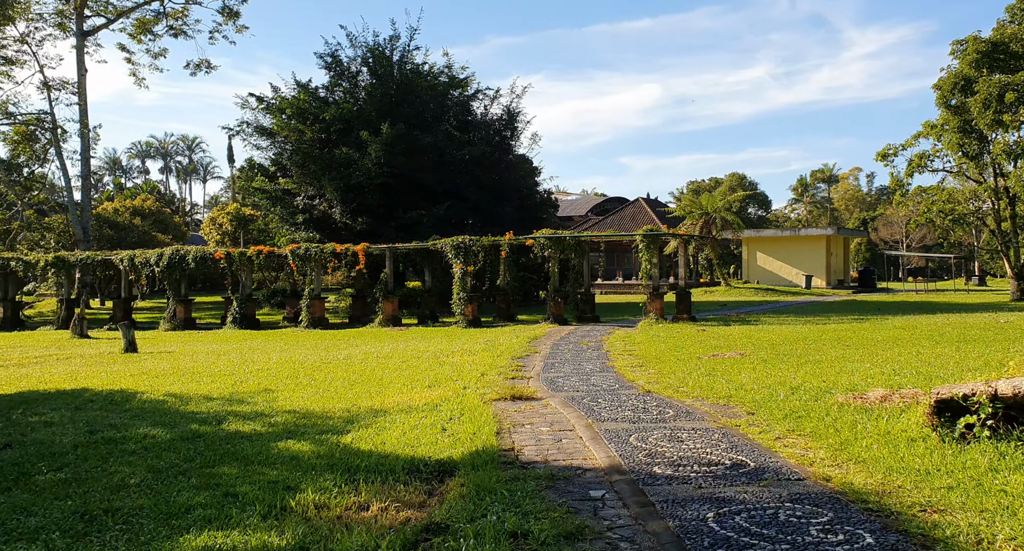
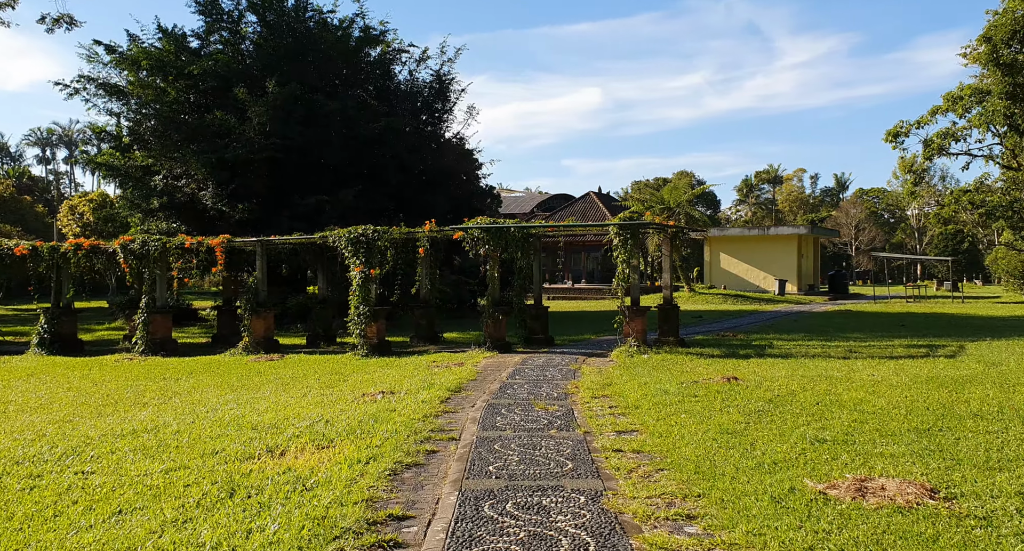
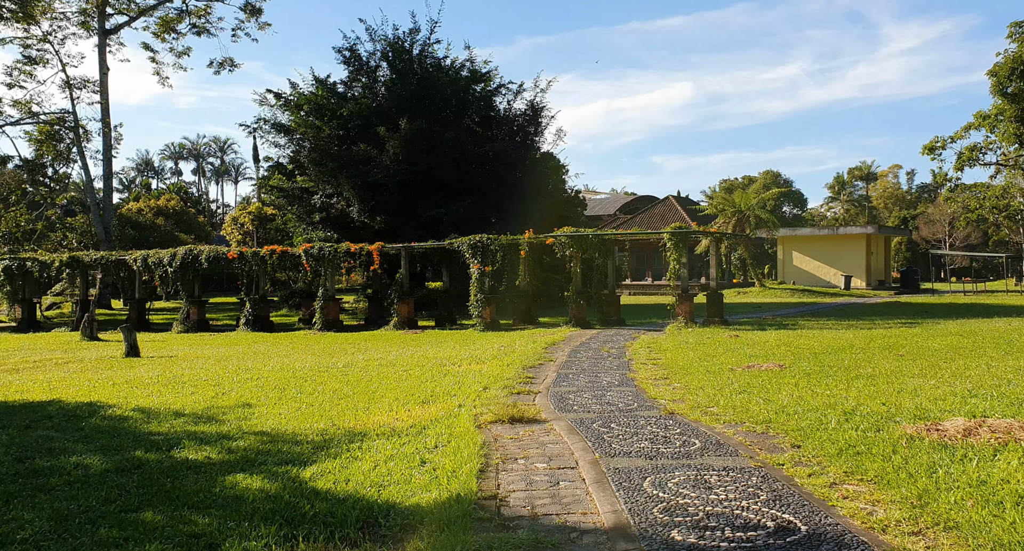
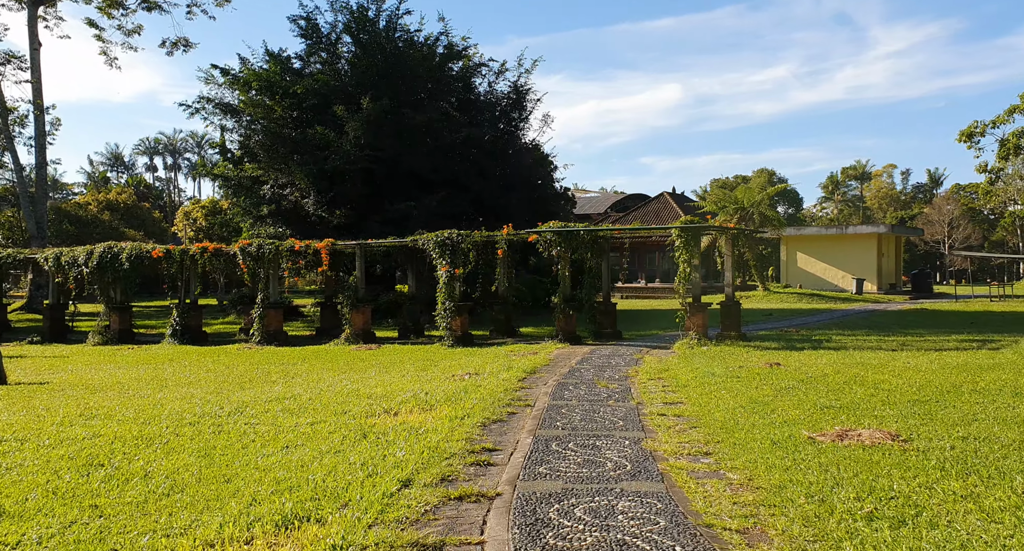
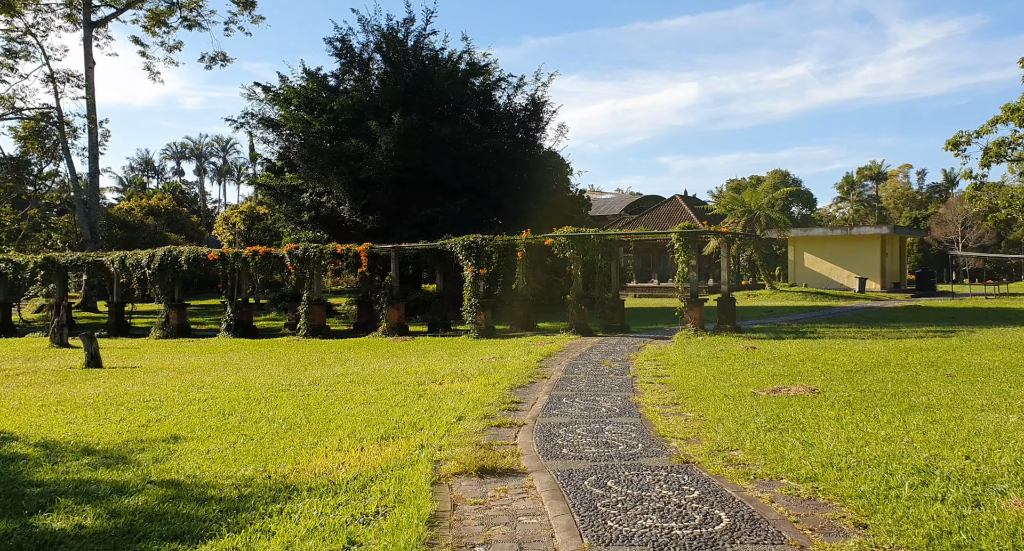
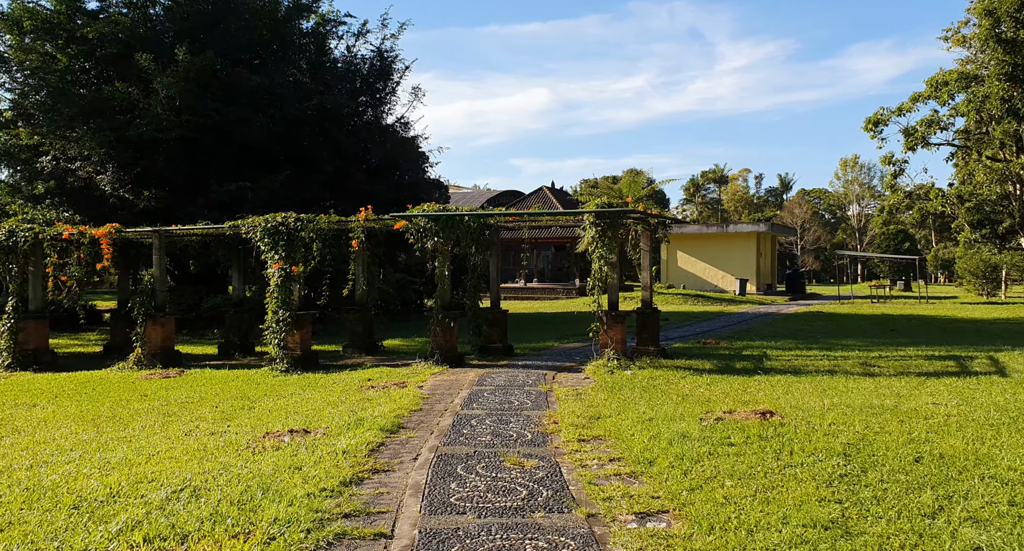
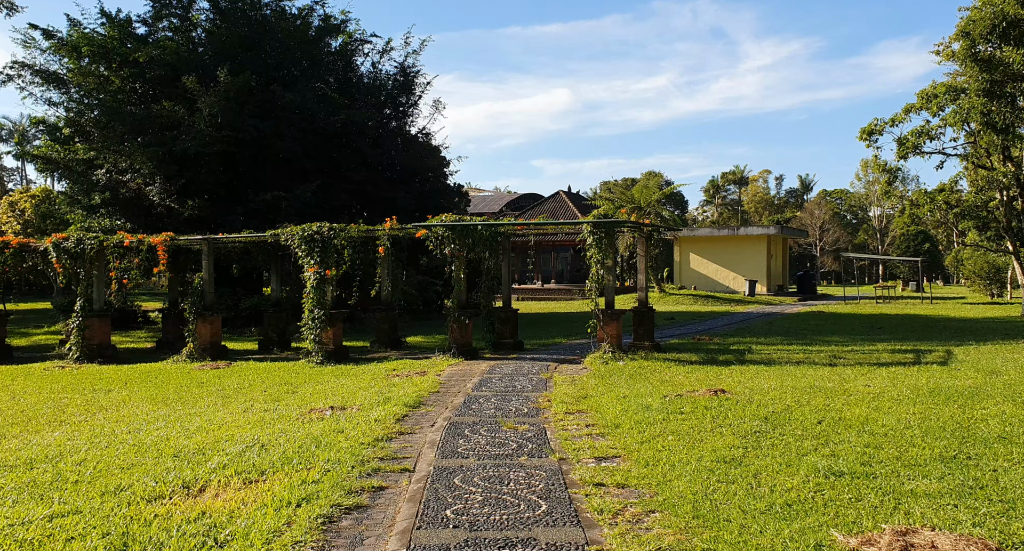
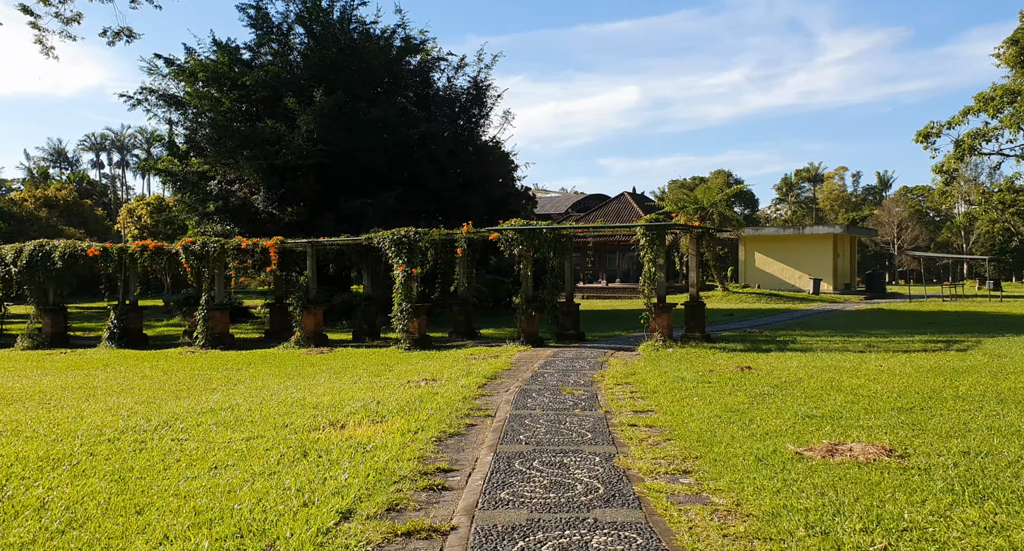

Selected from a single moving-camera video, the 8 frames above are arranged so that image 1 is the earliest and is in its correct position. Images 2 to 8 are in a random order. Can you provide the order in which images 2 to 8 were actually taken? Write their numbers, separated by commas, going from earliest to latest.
3, 5, 4, 8, 2, 7, 6
